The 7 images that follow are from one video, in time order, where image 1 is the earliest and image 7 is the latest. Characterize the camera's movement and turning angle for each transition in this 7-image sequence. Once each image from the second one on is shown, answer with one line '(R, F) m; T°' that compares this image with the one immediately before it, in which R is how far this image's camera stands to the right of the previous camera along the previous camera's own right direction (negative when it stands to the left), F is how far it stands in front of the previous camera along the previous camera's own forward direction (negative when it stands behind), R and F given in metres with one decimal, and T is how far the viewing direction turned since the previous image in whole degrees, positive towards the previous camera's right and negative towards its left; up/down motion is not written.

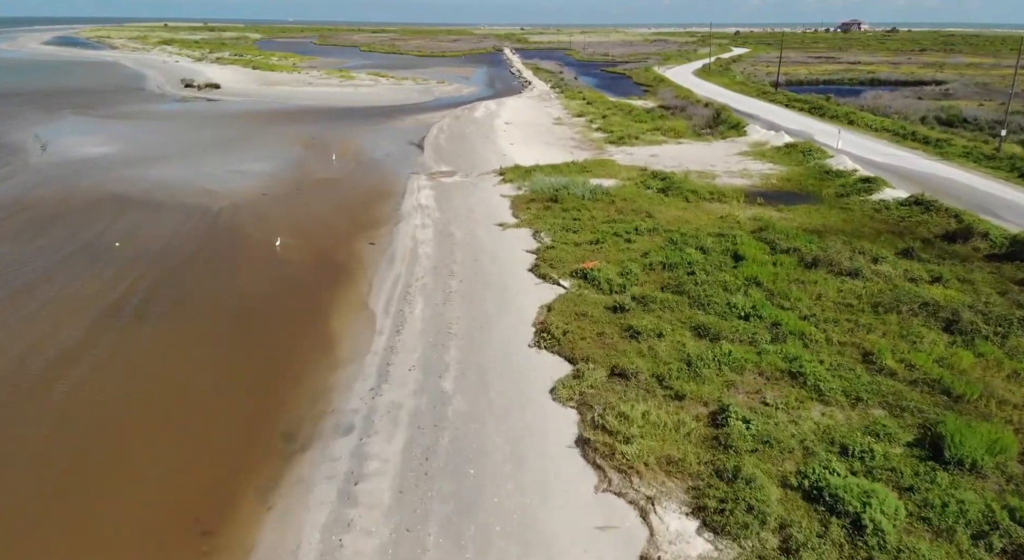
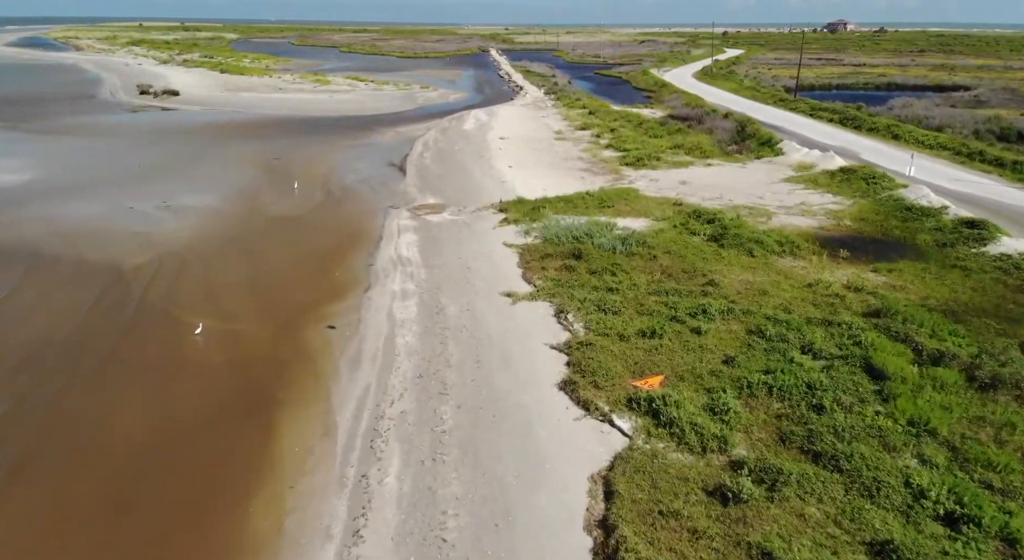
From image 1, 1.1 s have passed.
(-0.6, +4.9) m; +1°
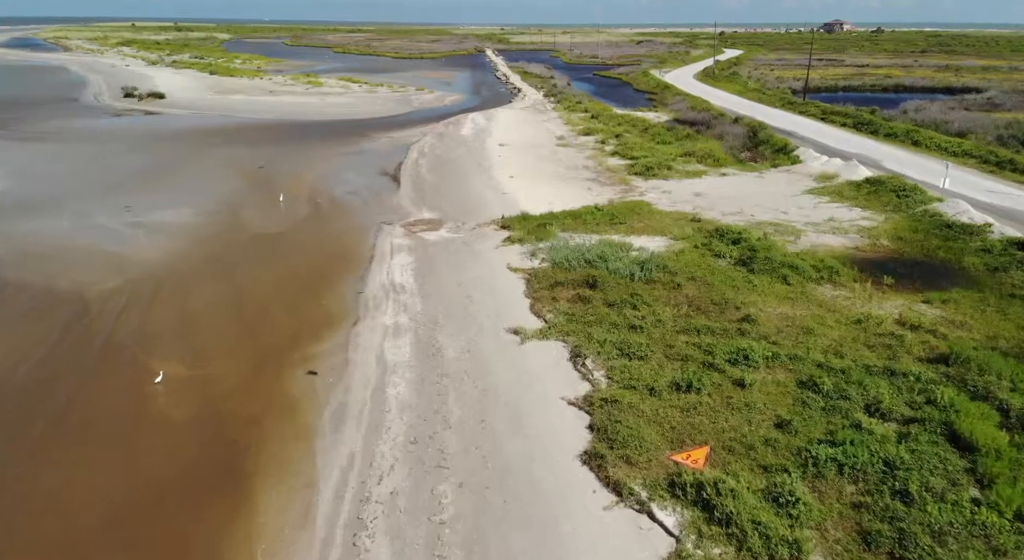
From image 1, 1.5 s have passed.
(-0.2, +1.7) m; 0°
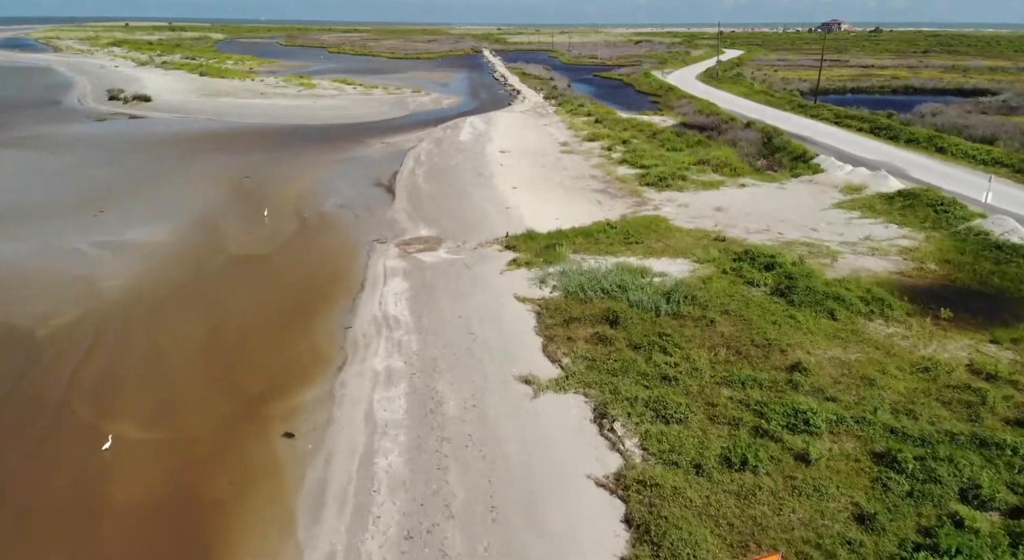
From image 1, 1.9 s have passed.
(-0.2, +1.7) m; 0°
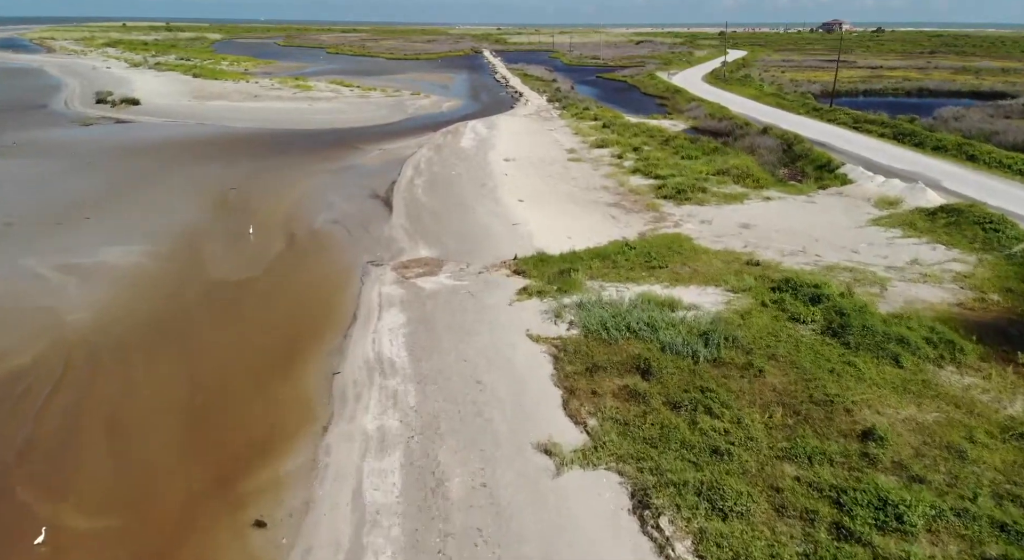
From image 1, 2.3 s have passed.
(-0.2, +1.7) m; 0°
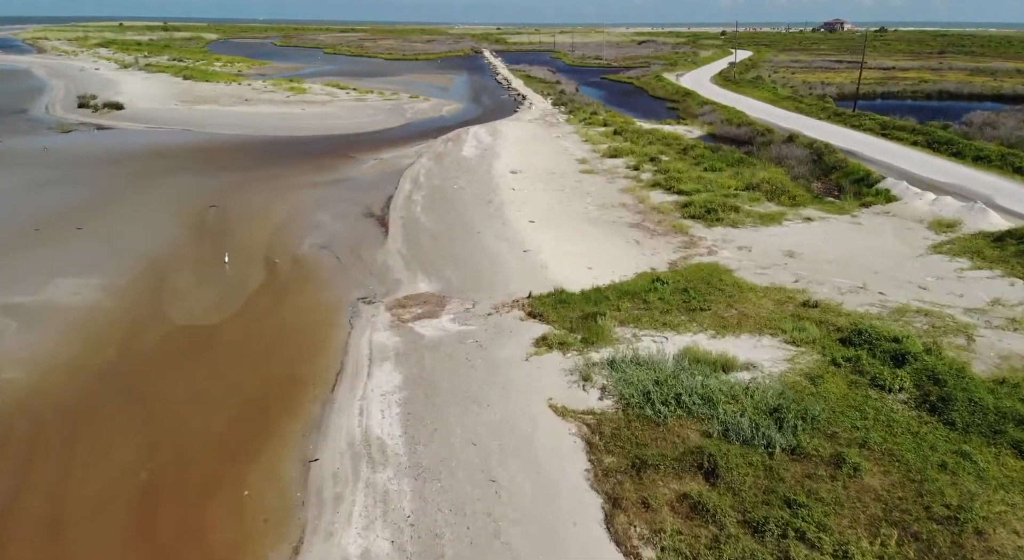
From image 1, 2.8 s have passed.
(-0.3, +2.2) m; 0°
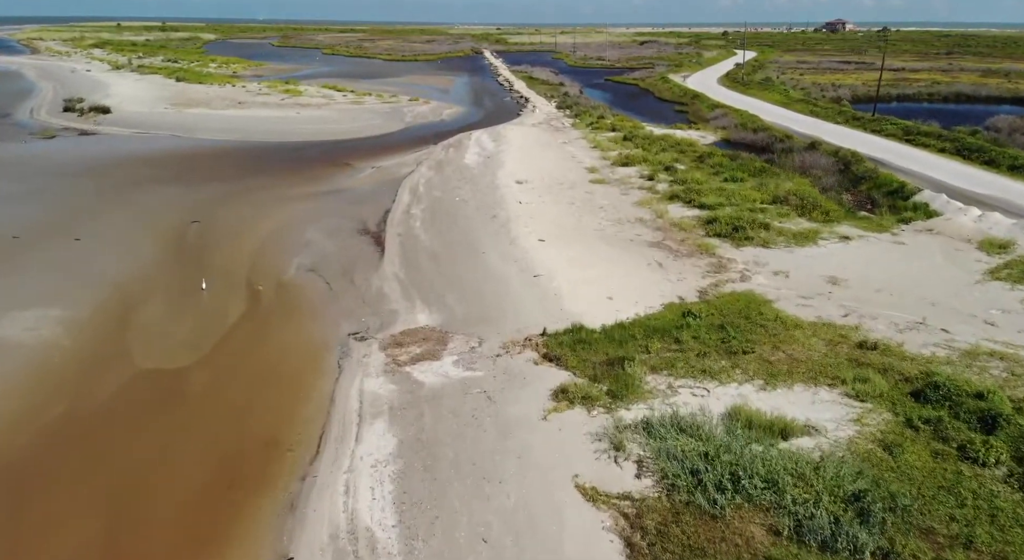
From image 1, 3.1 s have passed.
(-0.2, +1.7) m; 0°
